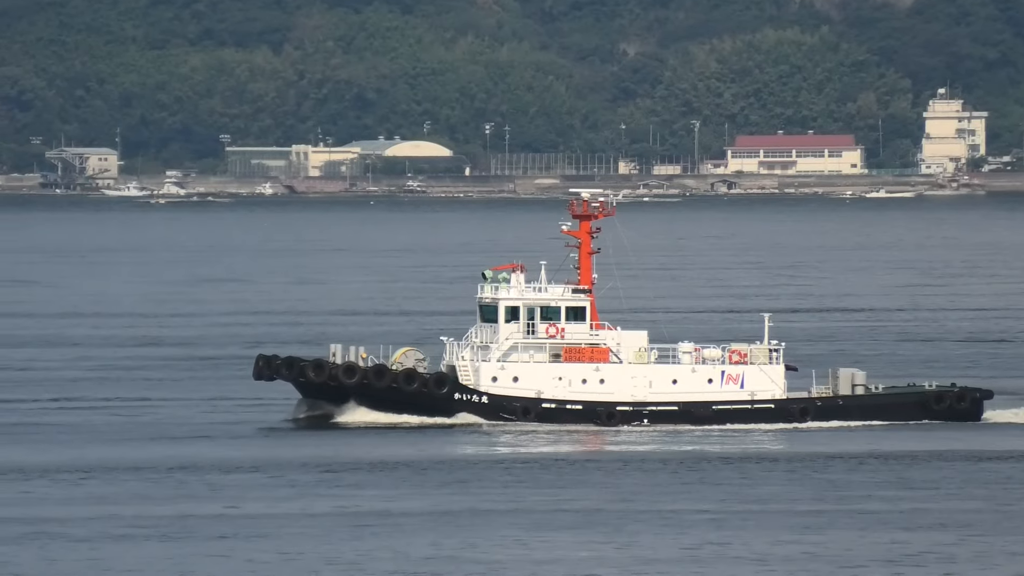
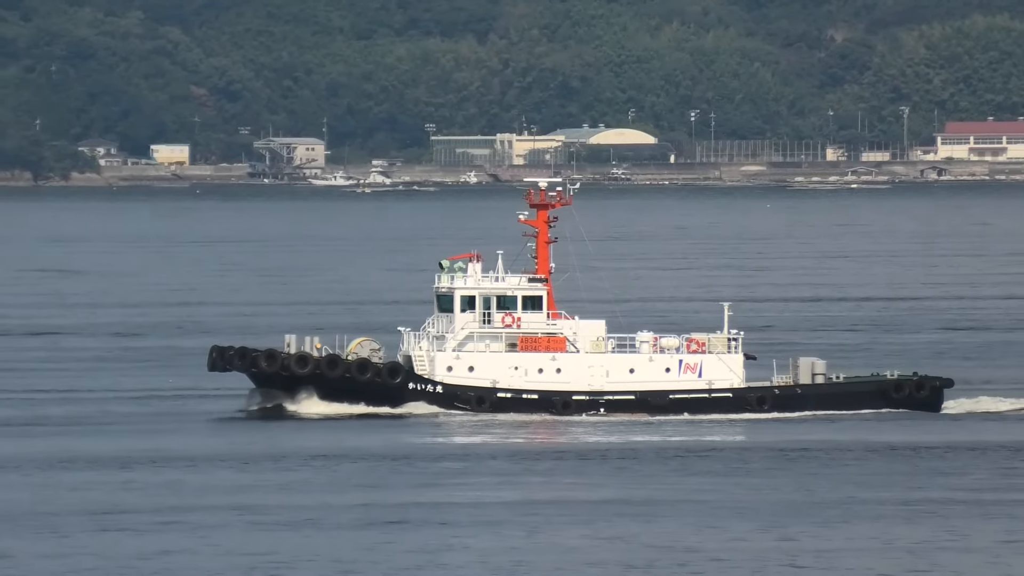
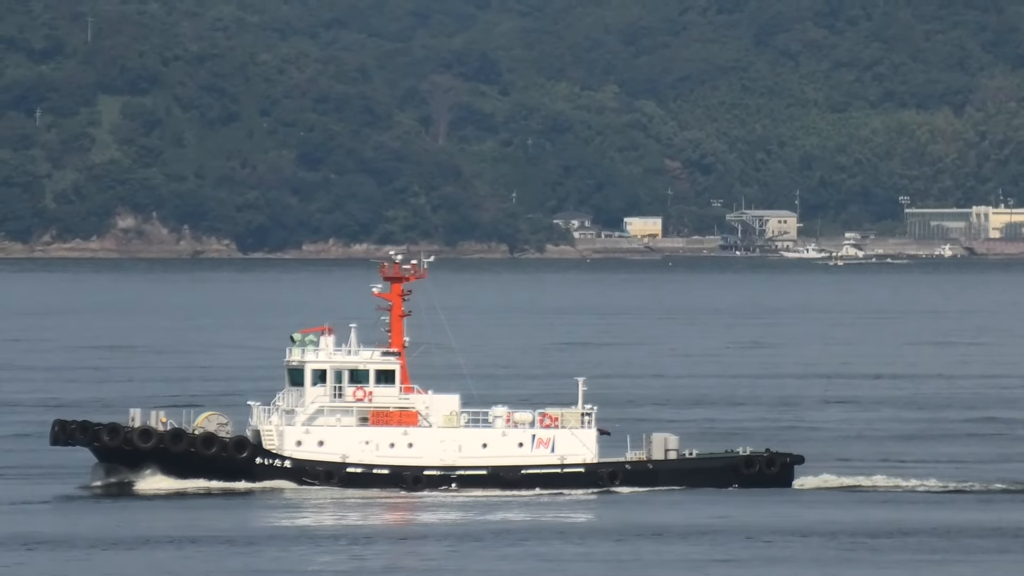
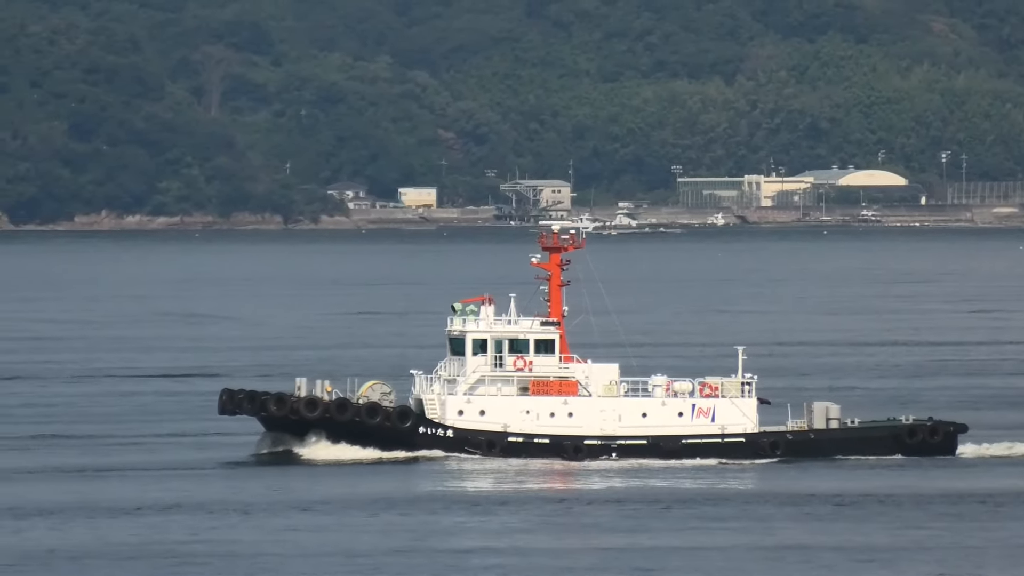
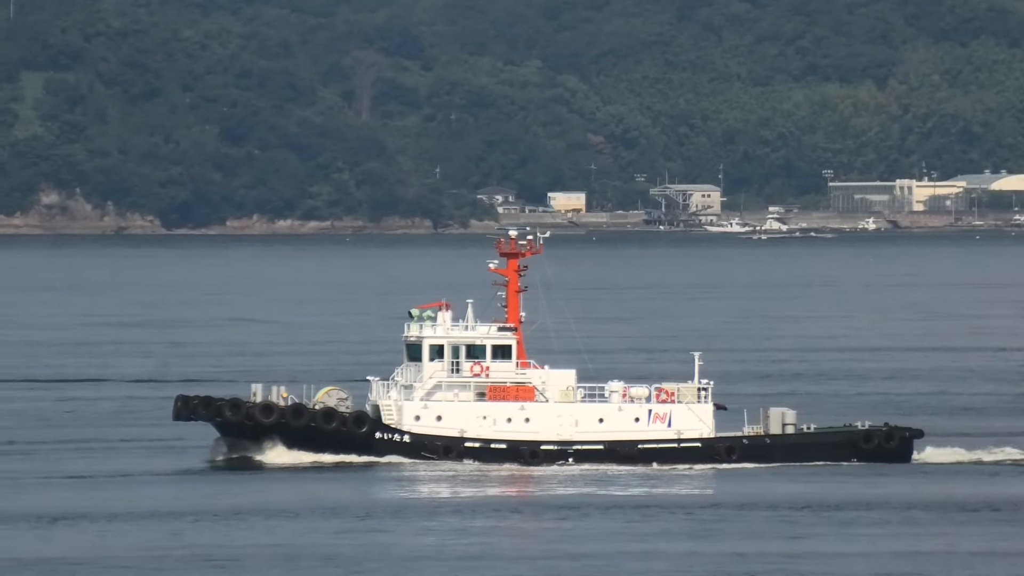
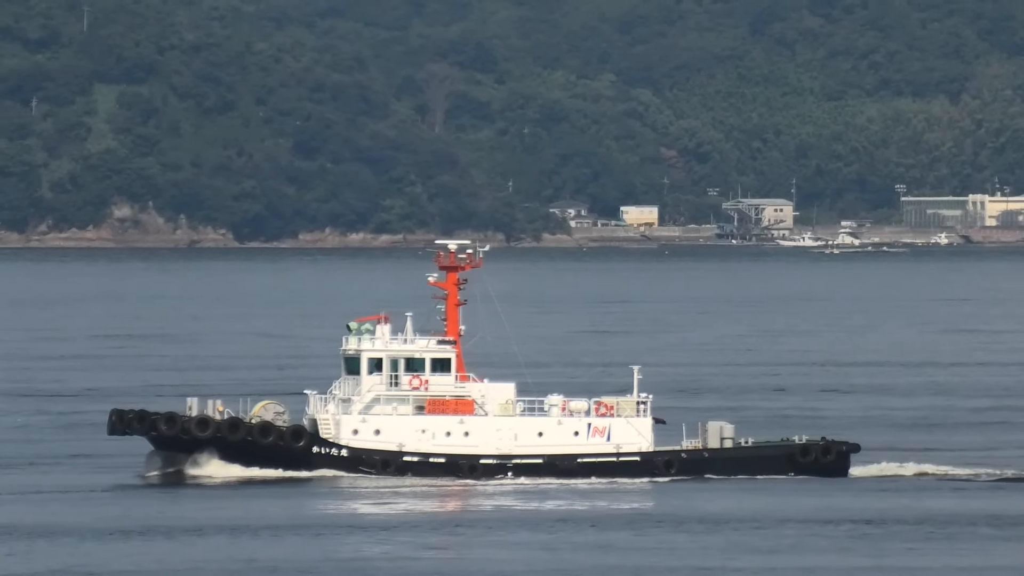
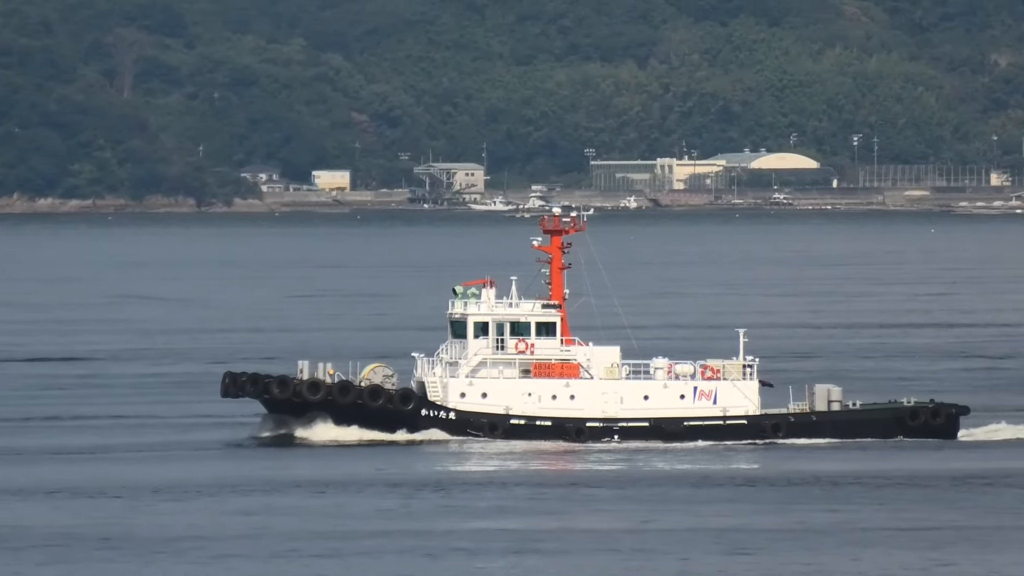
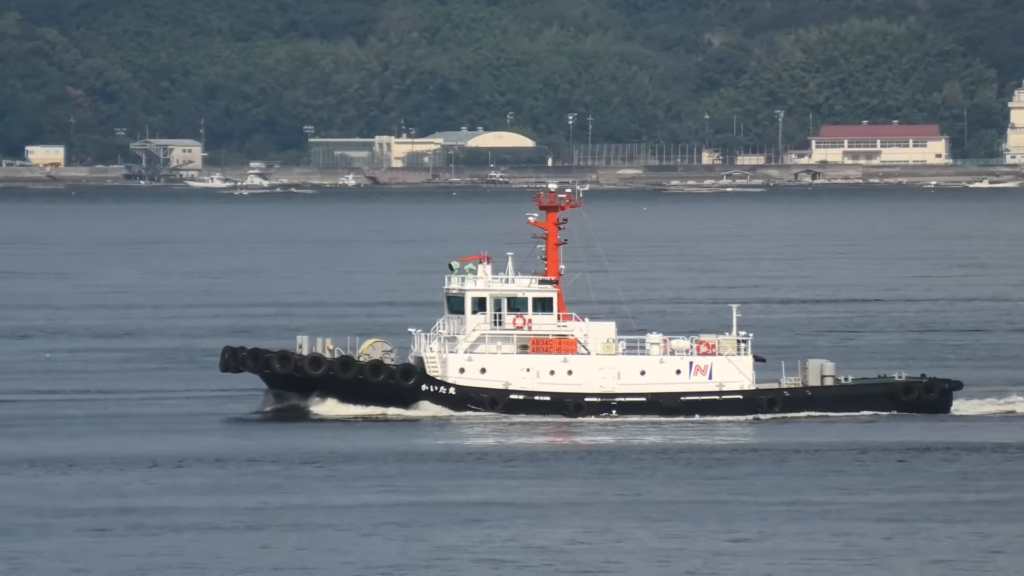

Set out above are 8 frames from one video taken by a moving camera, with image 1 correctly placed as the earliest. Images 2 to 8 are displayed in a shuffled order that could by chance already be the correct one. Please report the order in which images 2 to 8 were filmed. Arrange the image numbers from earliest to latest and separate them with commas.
8, 2, 7, 4, 5, 6, 3
